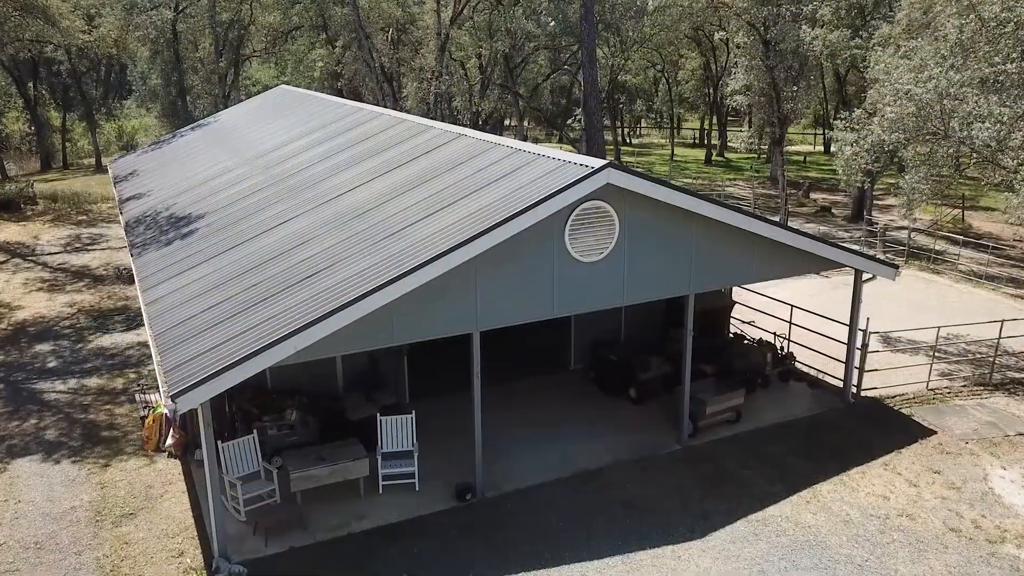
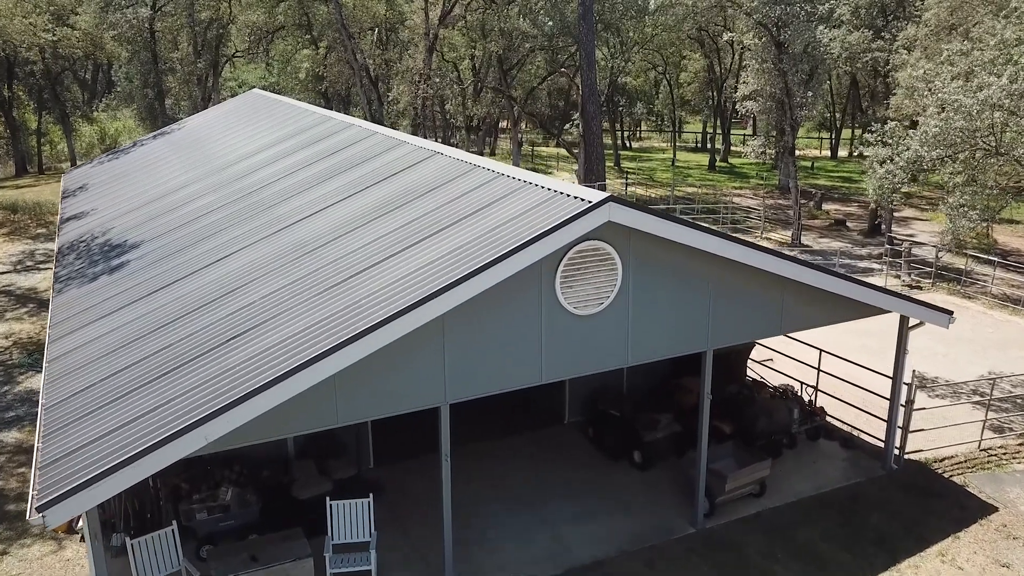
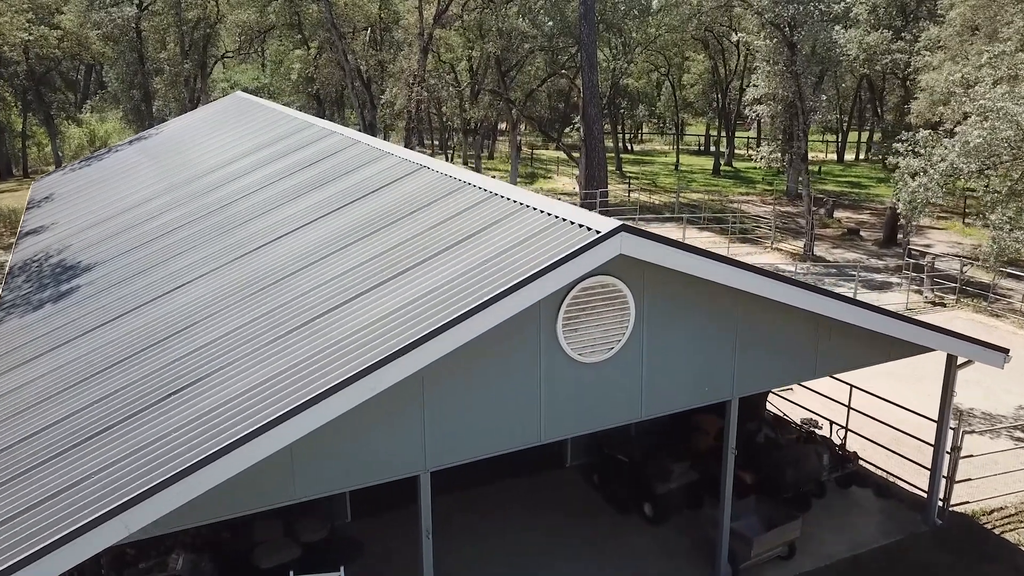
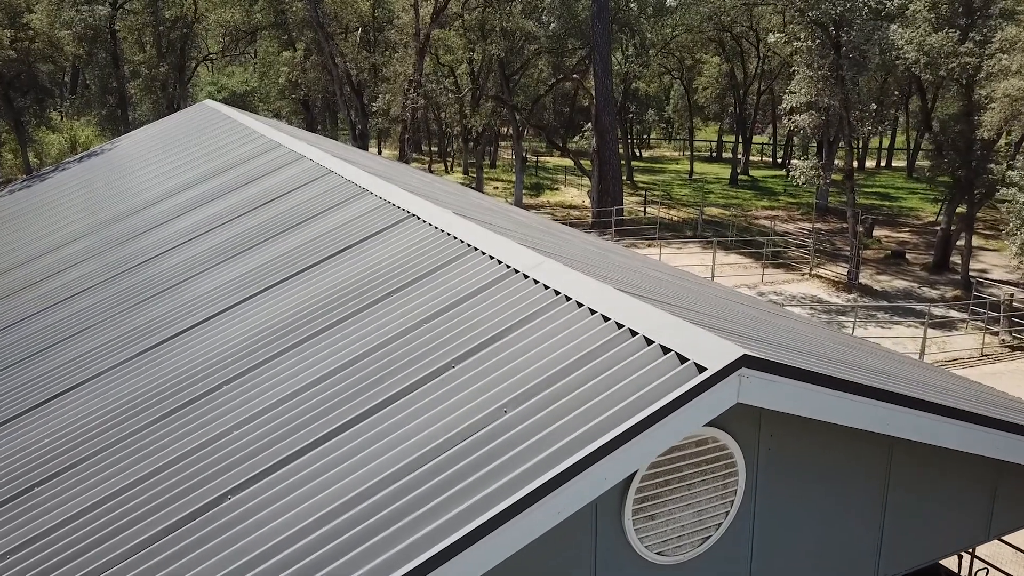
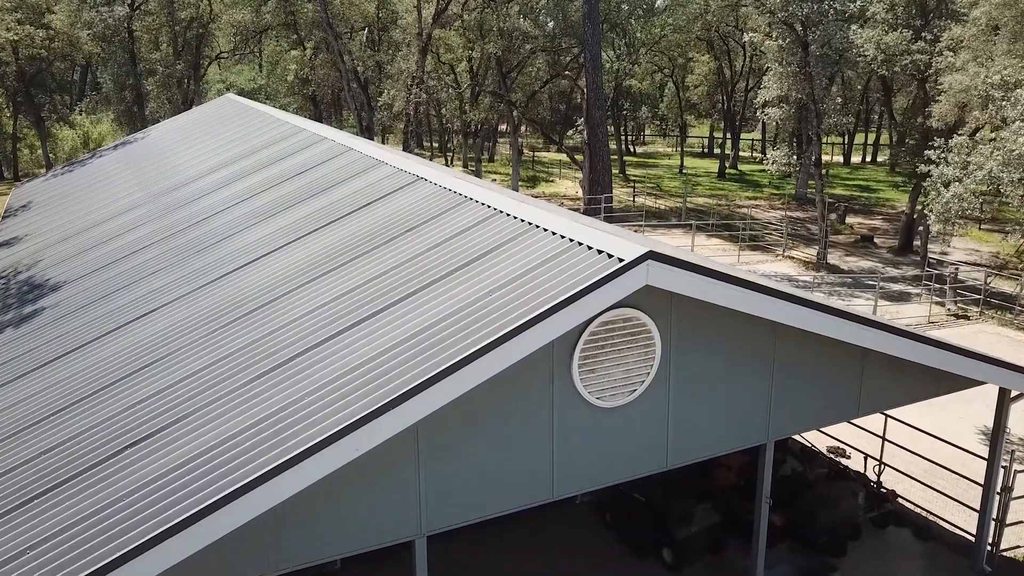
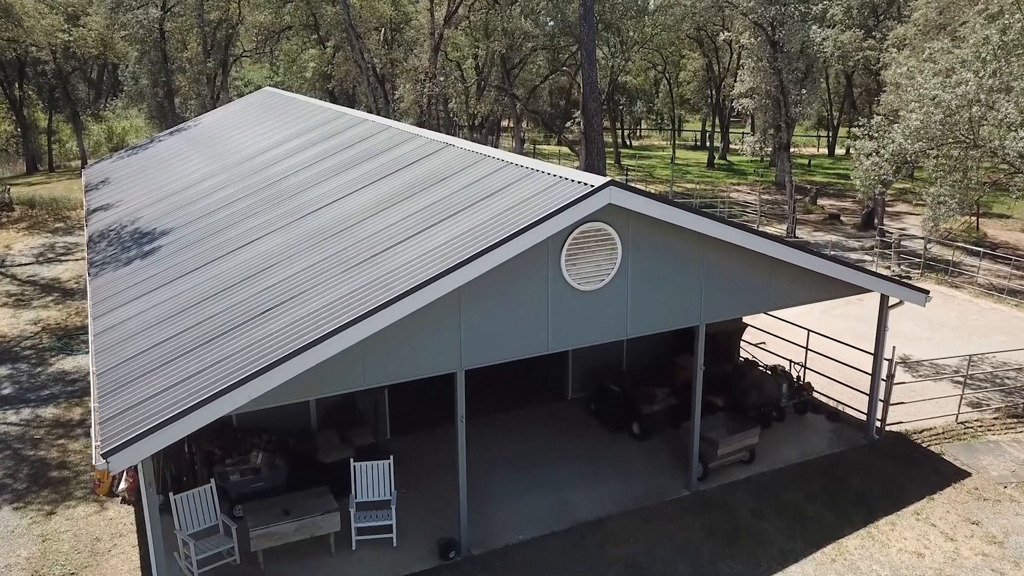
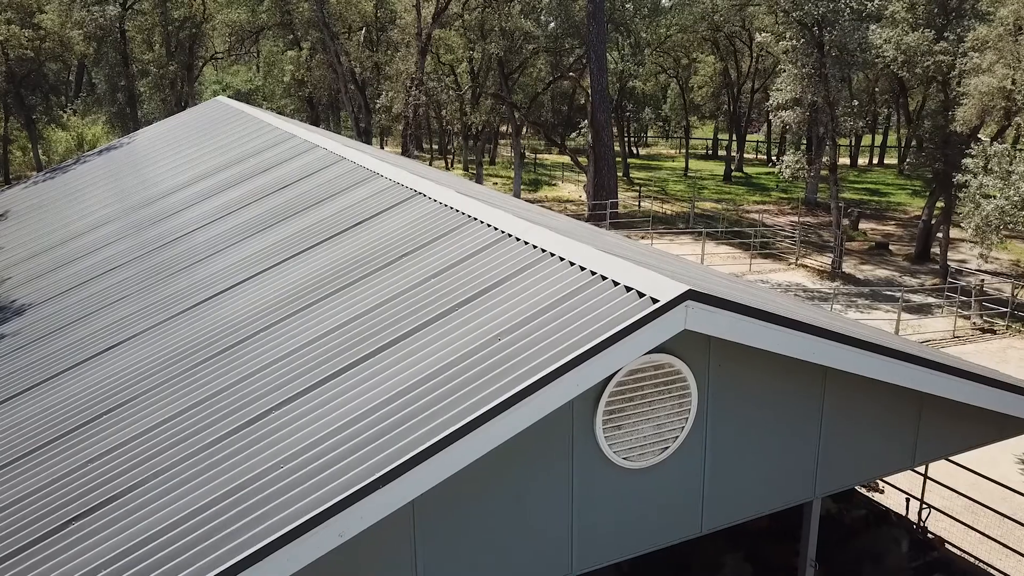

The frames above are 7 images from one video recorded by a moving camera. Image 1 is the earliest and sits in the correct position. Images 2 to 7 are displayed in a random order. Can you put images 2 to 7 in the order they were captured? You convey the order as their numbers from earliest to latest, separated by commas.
6, 2, 3, 5, 7, 4
